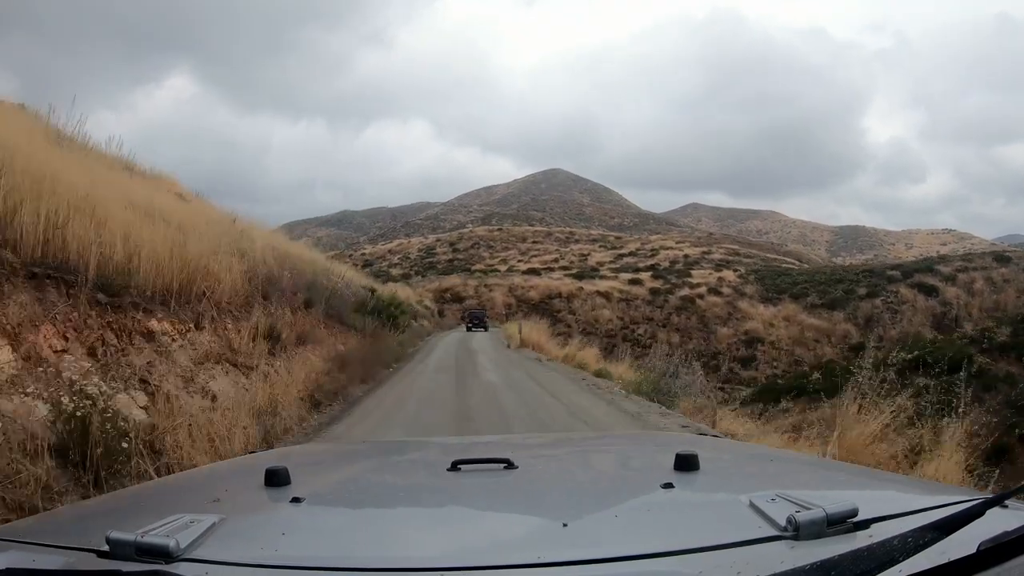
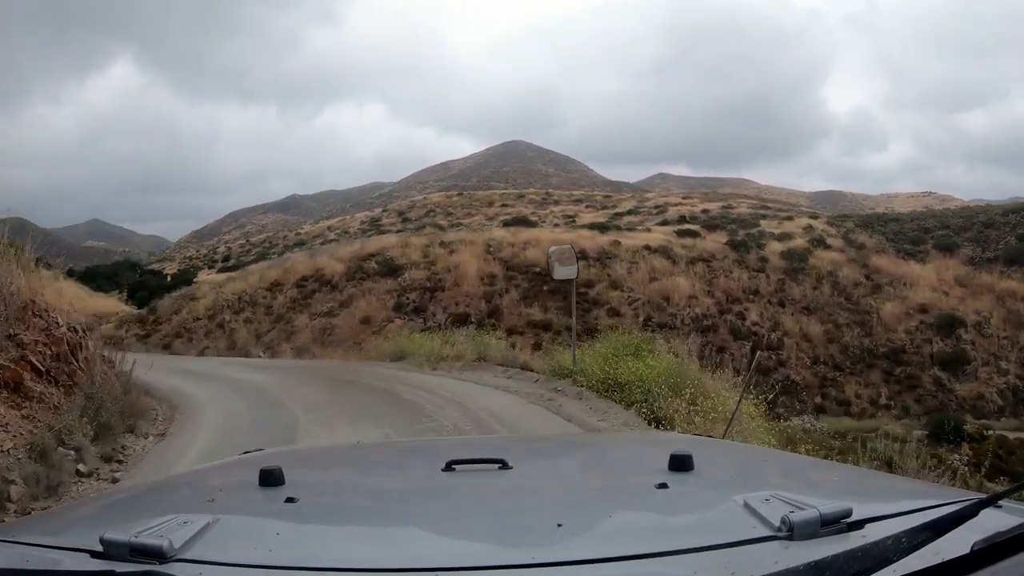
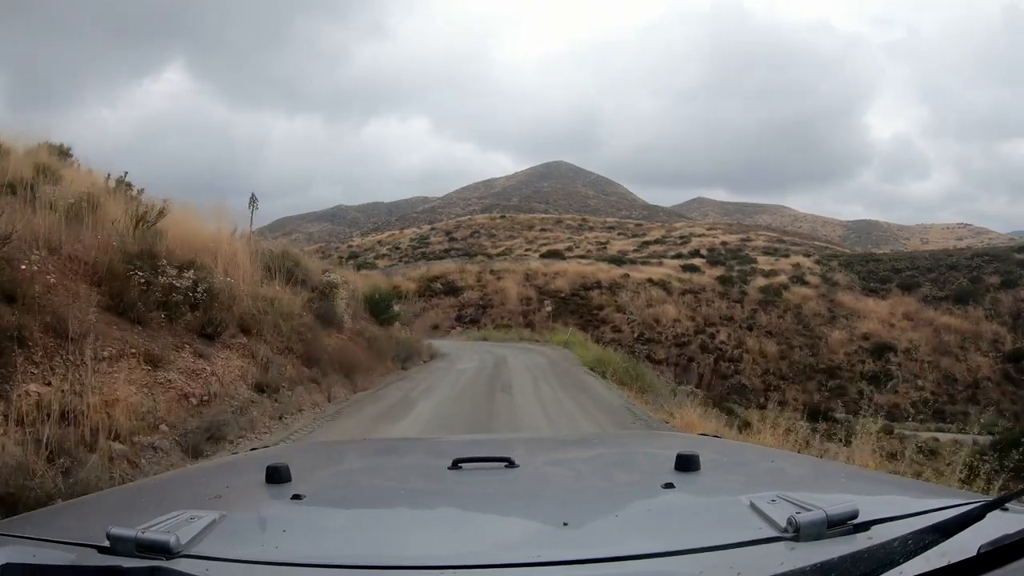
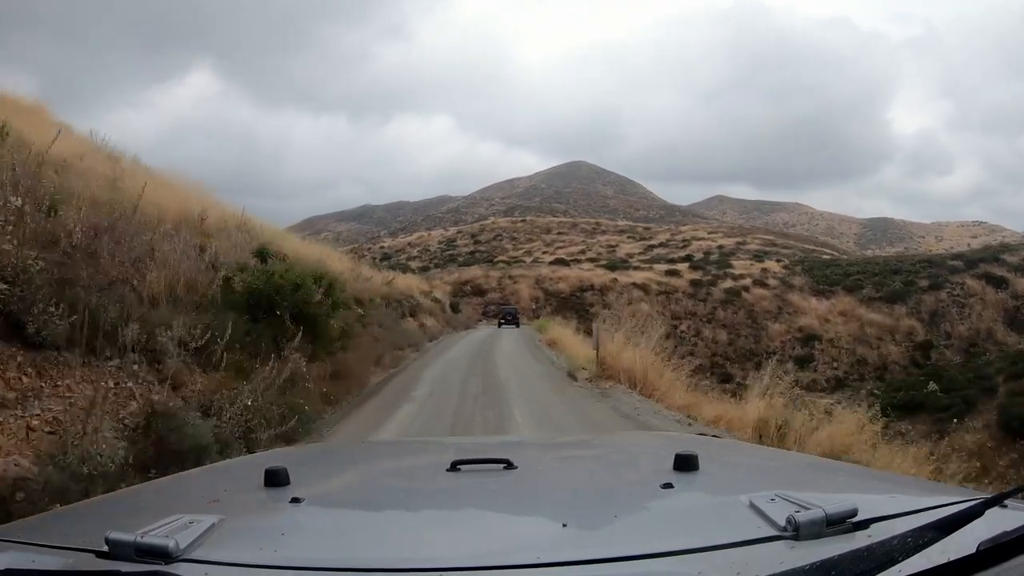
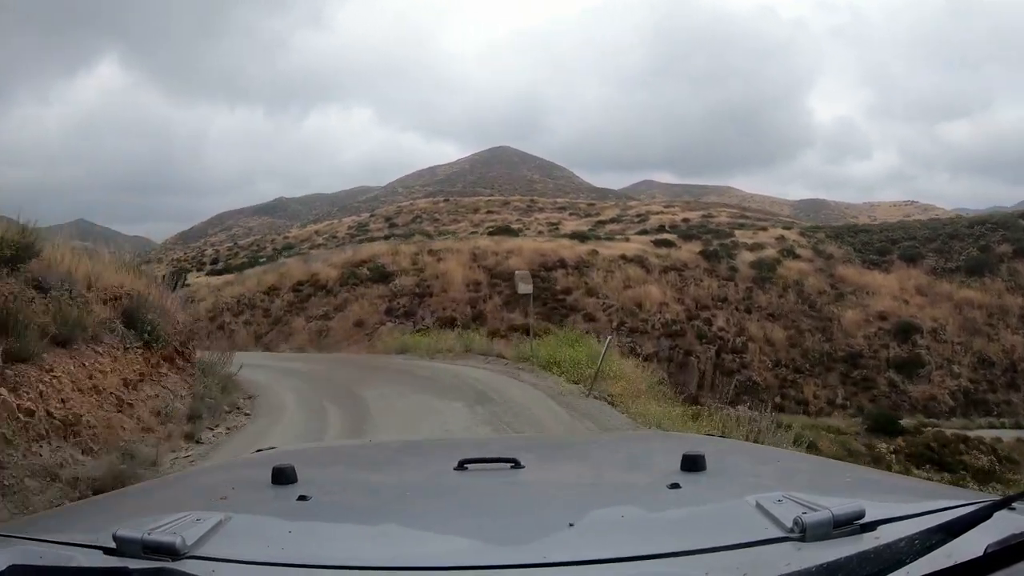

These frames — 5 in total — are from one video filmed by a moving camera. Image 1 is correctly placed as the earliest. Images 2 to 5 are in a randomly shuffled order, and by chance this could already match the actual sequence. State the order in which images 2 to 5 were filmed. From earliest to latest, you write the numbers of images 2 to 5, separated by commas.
4, 3, 5, 2
